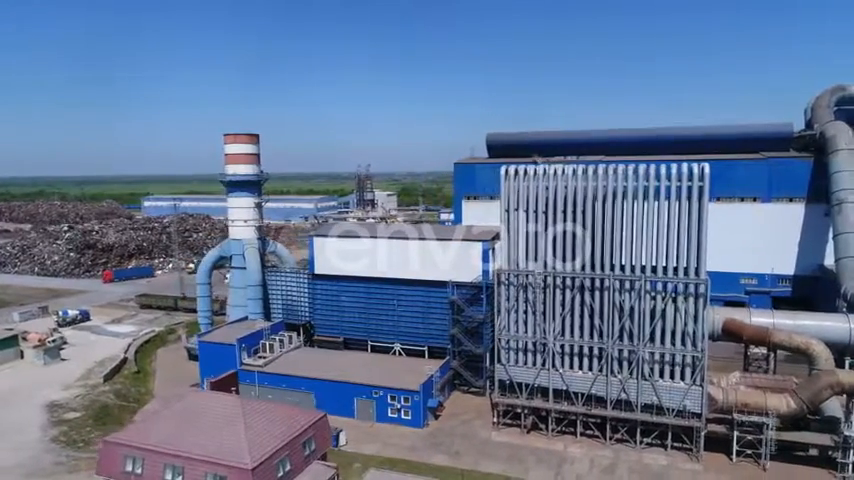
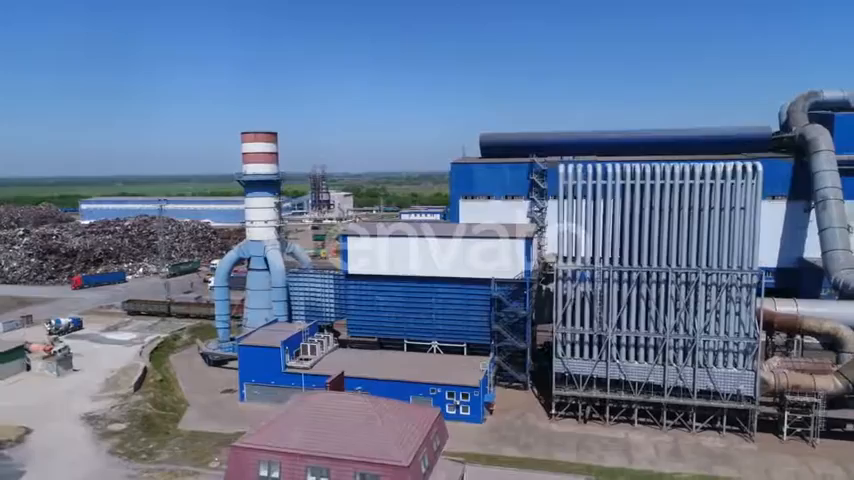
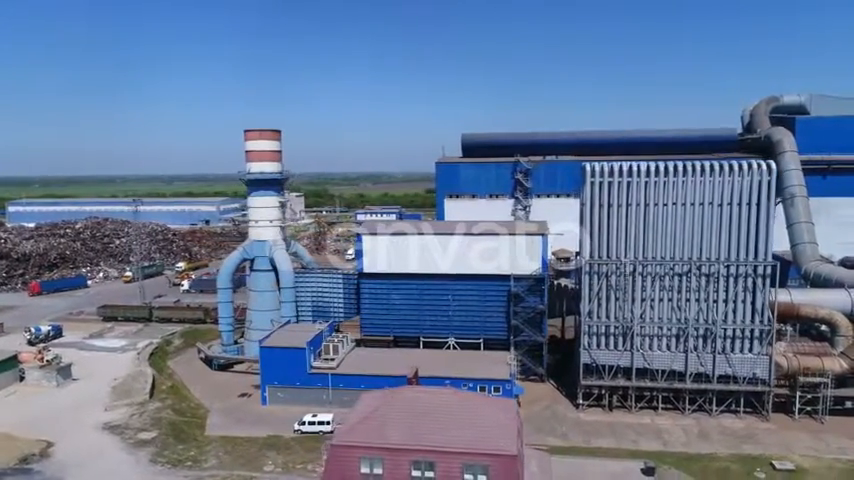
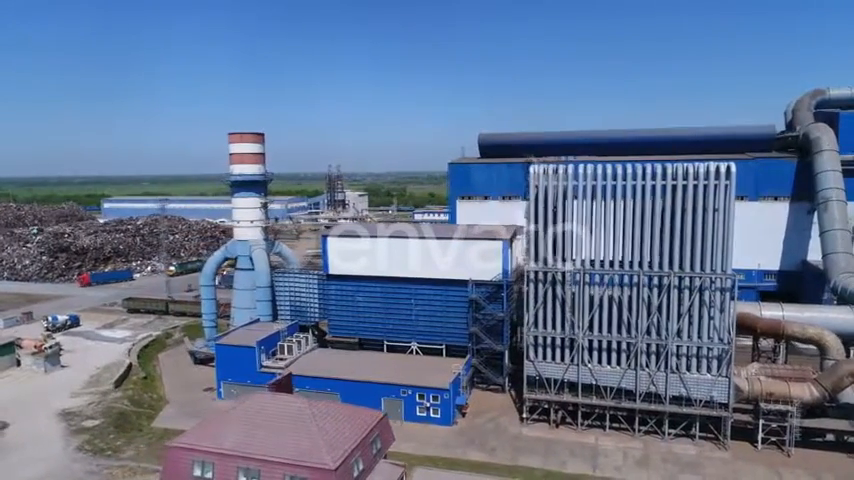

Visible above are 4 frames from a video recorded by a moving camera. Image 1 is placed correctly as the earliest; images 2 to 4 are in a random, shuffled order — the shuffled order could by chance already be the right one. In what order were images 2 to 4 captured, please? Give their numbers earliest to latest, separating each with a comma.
4, 2, 3
